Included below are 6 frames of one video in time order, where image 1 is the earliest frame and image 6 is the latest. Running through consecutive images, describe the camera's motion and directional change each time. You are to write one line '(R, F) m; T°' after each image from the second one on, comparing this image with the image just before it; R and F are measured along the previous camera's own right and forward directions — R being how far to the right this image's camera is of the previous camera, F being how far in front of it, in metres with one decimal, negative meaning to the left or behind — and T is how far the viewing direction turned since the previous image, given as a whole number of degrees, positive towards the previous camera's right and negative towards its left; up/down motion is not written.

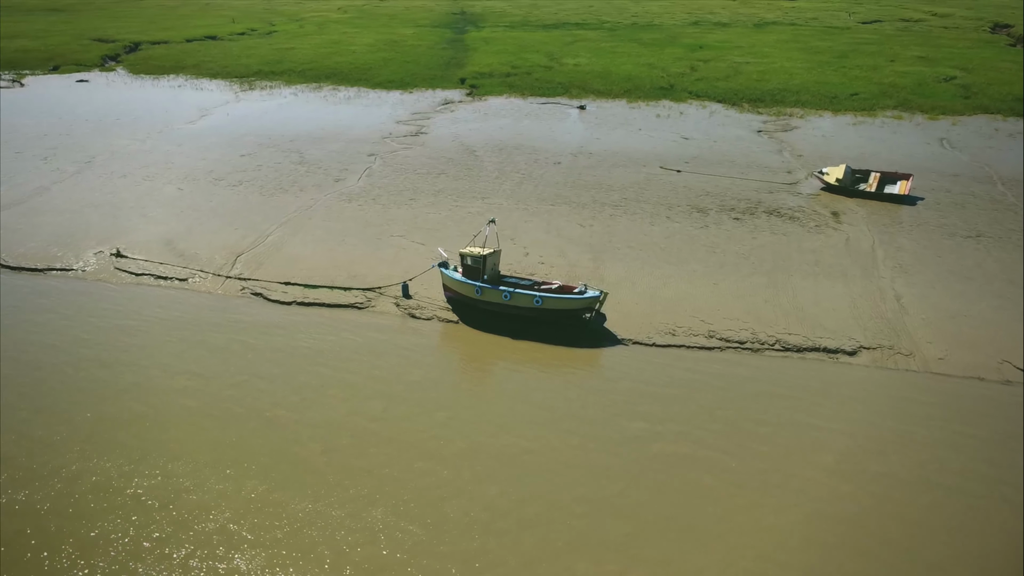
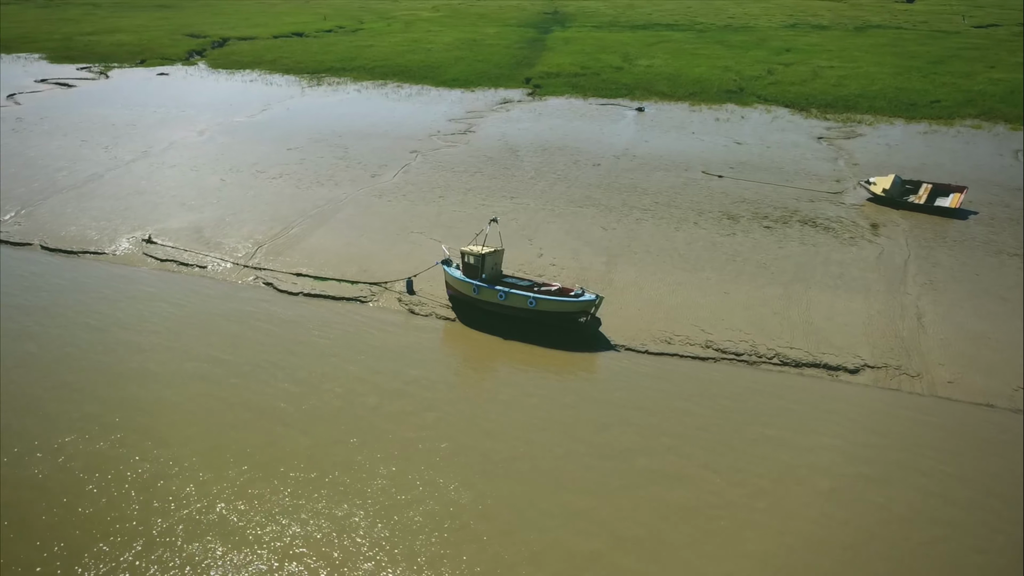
(+2.3, +0.2) m; -6°
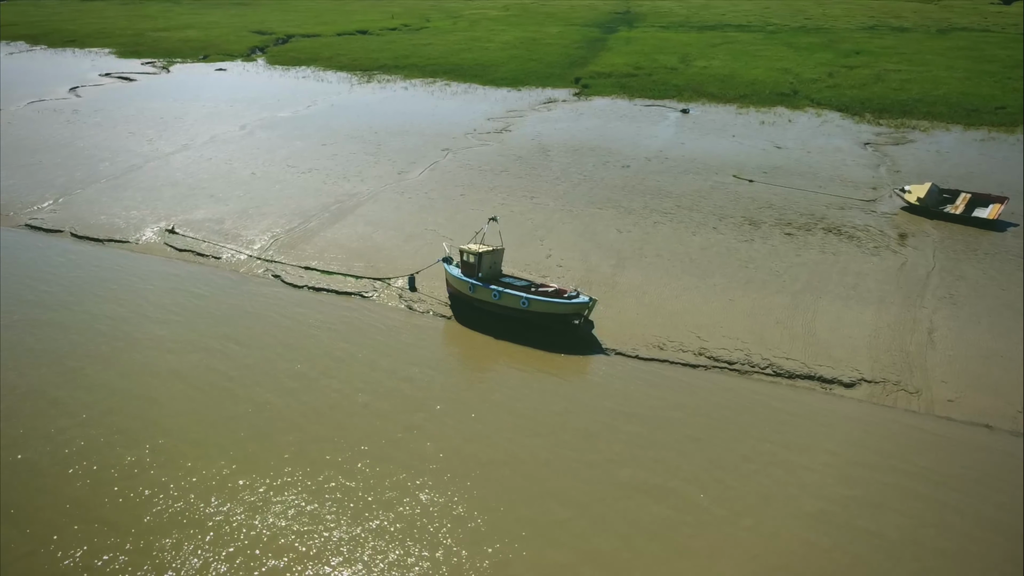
(+1.9, +0.2) m; -5°
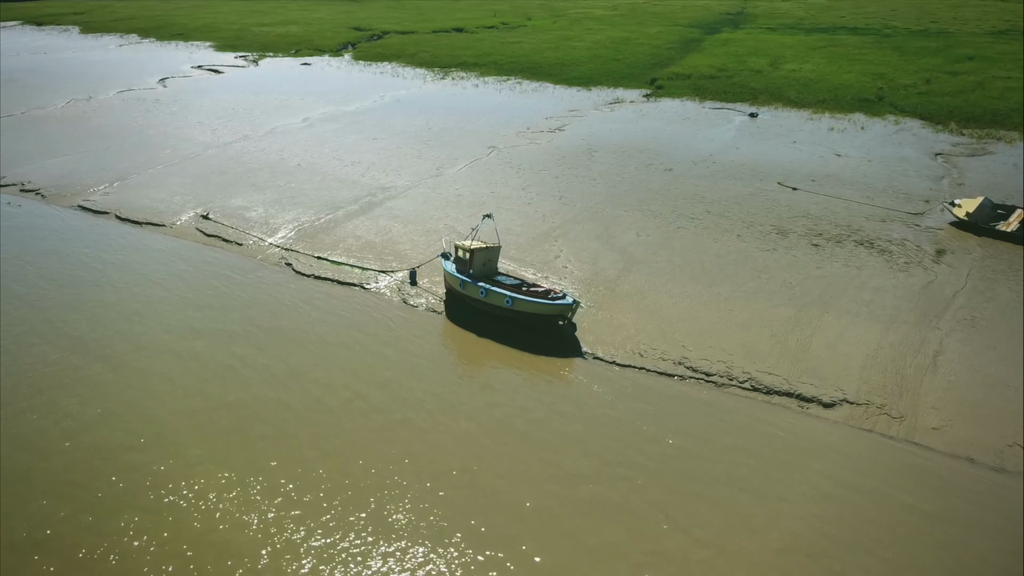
(+3.0, +0.3) m; -8°
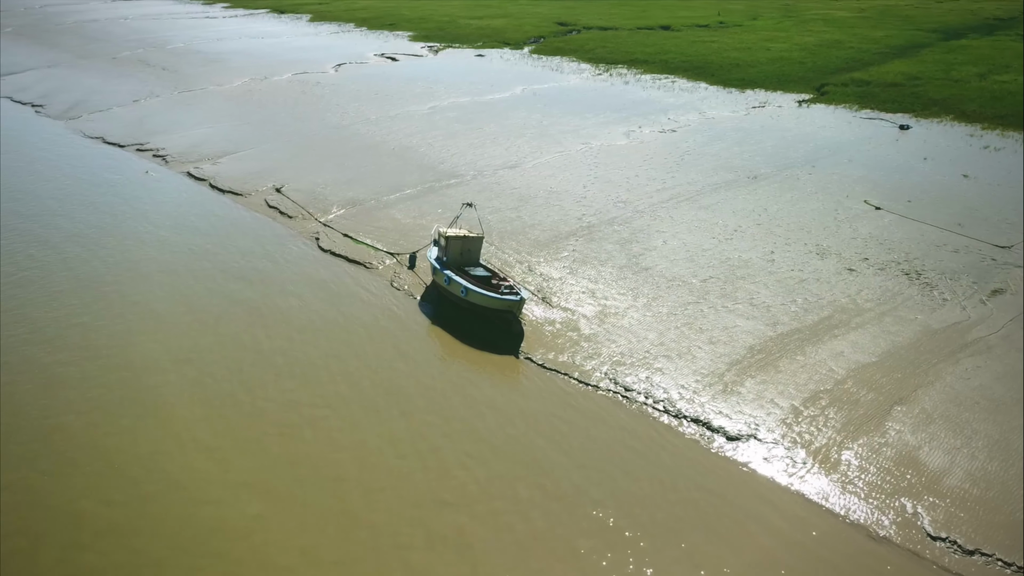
(+6.6, +1.1) m; -16°
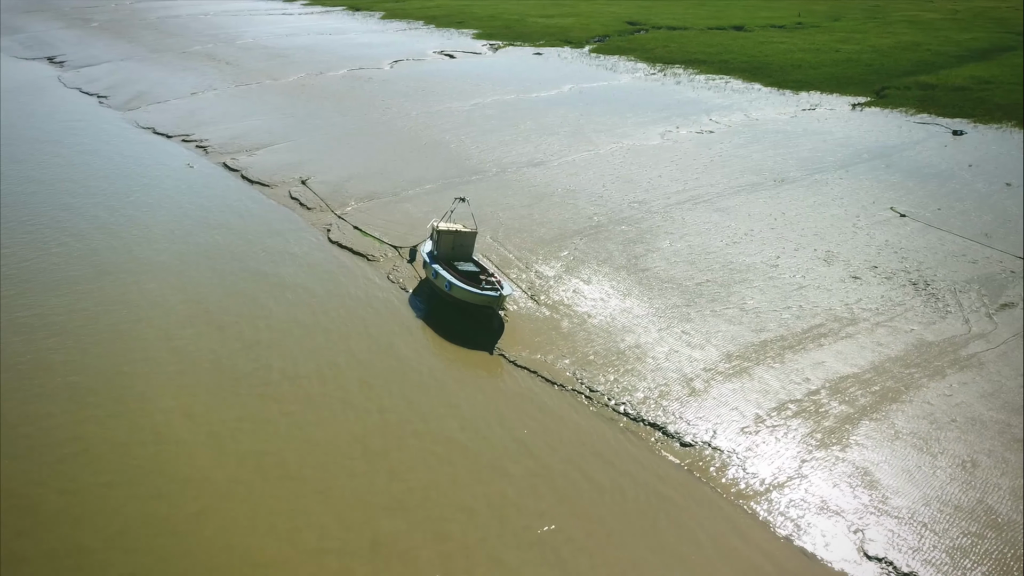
(+2.3, +0.2) m; -6°
